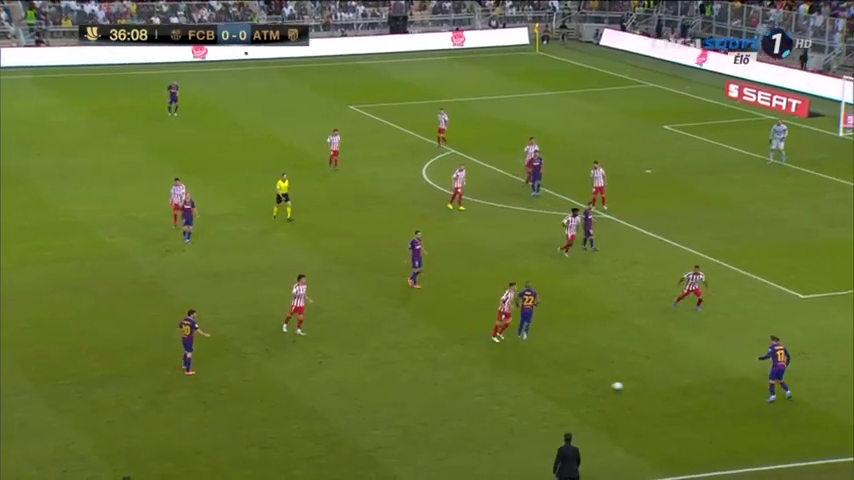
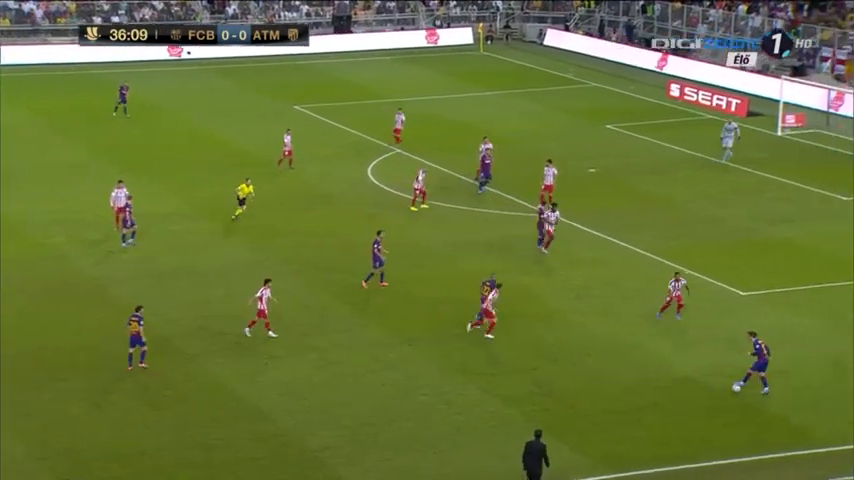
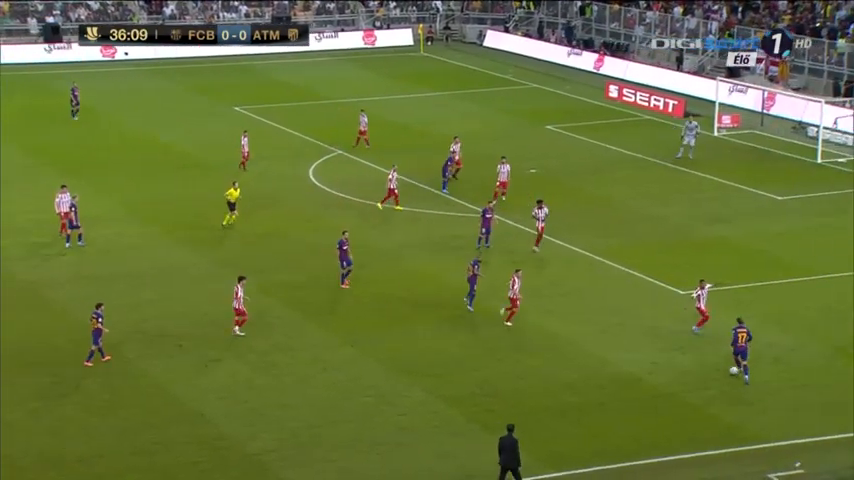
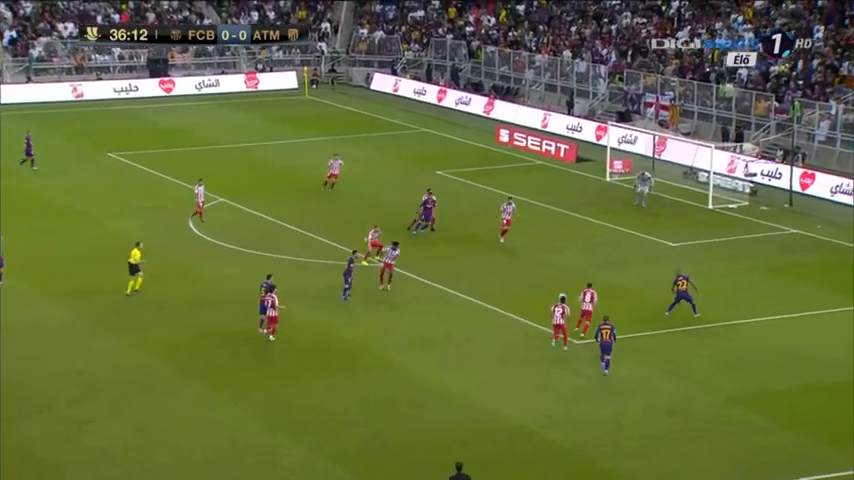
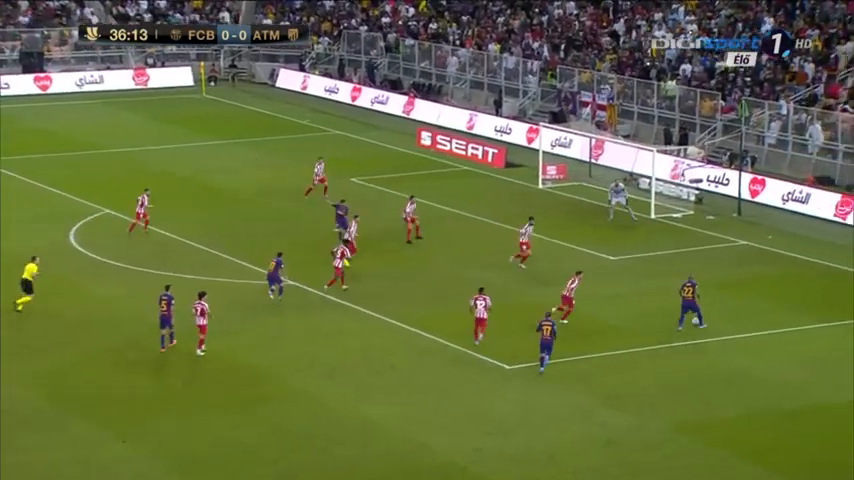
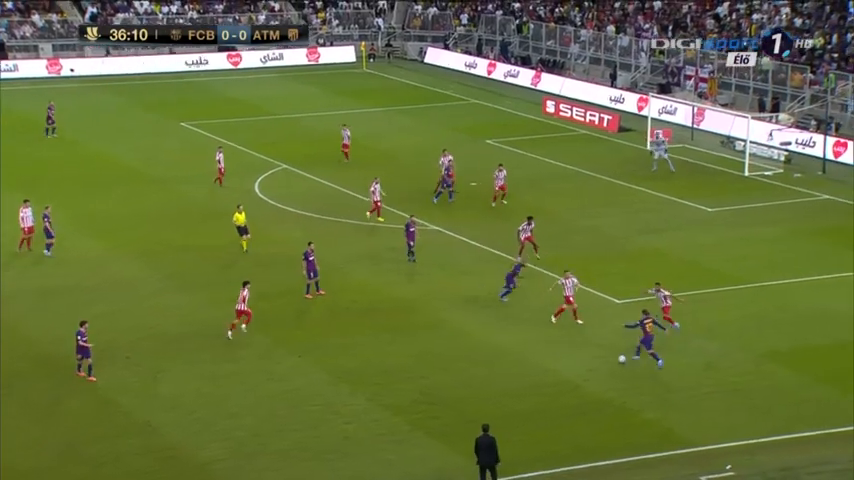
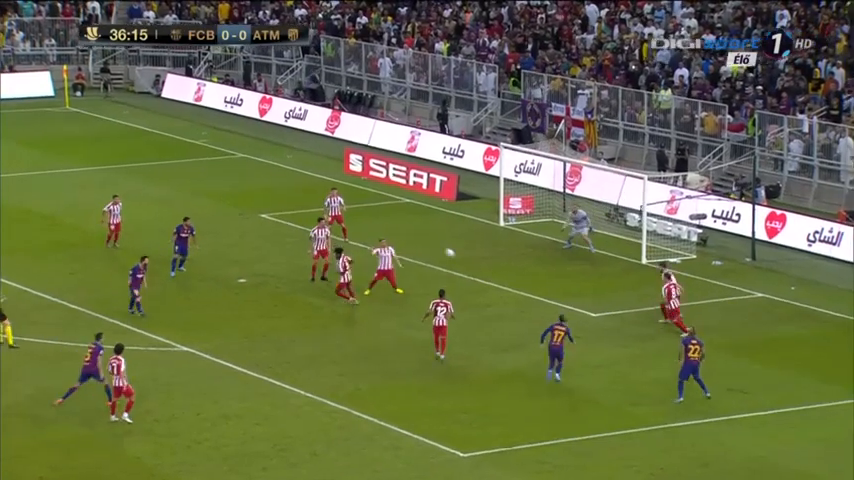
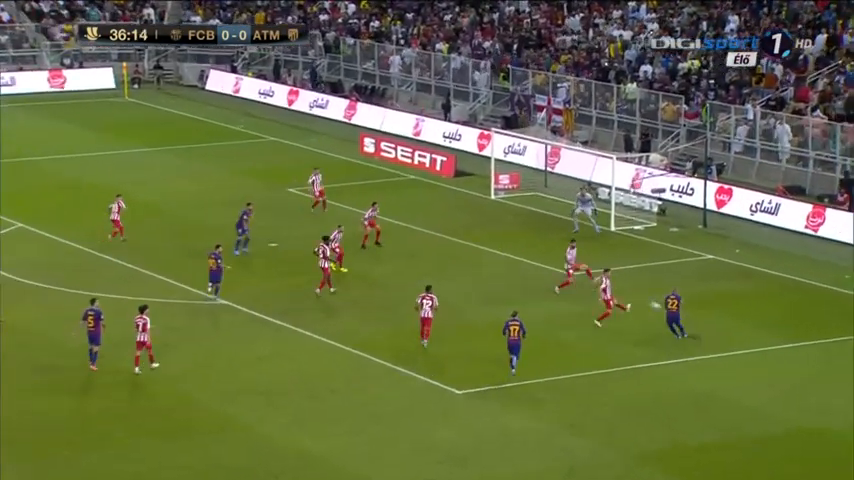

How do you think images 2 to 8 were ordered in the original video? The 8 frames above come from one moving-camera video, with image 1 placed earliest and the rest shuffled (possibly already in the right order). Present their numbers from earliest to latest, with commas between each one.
2, 3, 6, 4, 5, 8, 7
